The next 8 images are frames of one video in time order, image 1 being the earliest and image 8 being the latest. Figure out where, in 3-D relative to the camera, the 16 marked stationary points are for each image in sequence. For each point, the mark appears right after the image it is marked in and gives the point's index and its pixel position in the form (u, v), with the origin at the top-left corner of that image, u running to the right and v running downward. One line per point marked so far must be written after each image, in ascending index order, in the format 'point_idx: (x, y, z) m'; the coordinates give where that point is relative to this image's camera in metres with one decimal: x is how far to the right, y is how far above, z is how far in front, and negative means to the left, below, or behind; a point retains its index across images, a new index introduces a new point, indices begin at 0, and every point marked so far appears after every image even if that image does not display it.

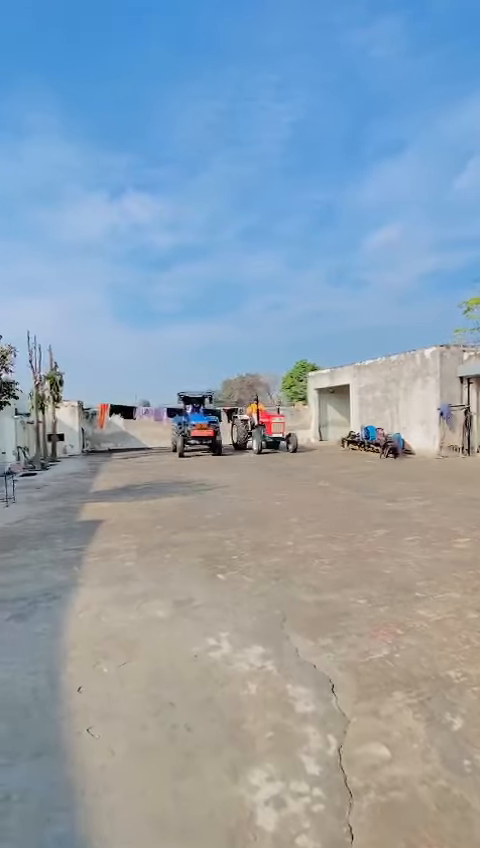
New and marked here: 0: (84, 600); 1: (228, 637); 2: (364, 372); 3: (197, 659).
0: (-1.3, -1.5, +3.4) m
1: (-0.1, -1.5, +2.7) m
2: (+5.1, +2.2, +16.4) m
3: (-0.3, -1.5, +2.5) m
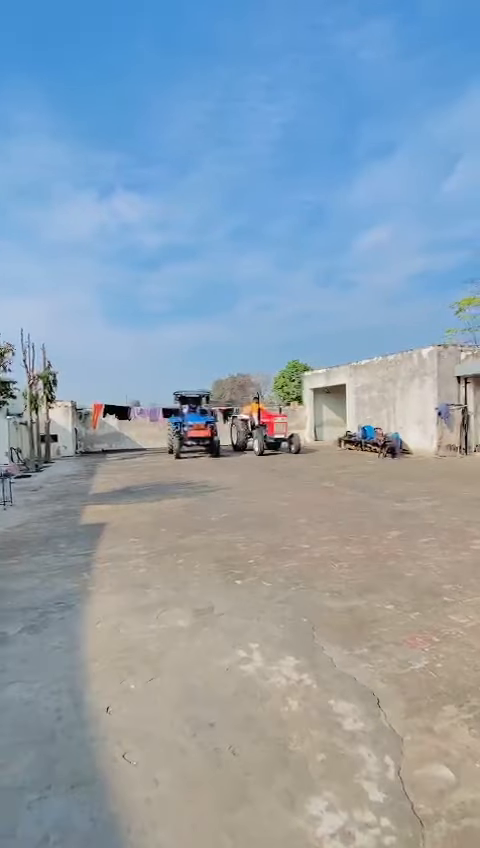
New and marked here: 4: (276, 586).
0: (-1.1, -1.5, +3.2) m
1: (+0.1, -1.5, +2.6) m
2: (+4.9, +2.2, +16.4) m
3: (-0.1, -1.5, +2.4) m
4: (+0.3, -1.4, +3.6) m
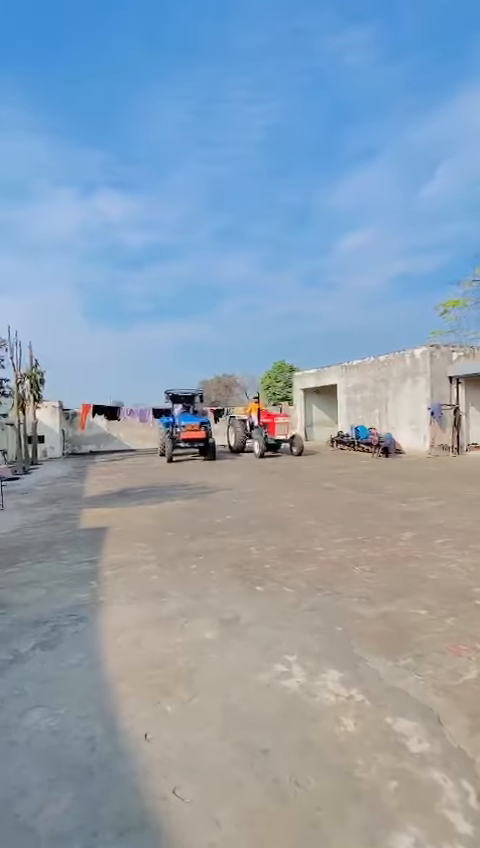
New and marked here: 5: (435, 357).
0: (-0.9, -1.5, +3.0) m
1: (+0.4, -1.4, +2.4) m
2: (+4.6, +2.2, +16.4) m
3: (+0.2, -1.5, +2.2) m
4: (+0.5, -1.4, +3.4) m
5: (+6.5, +2.3, +13.3) m
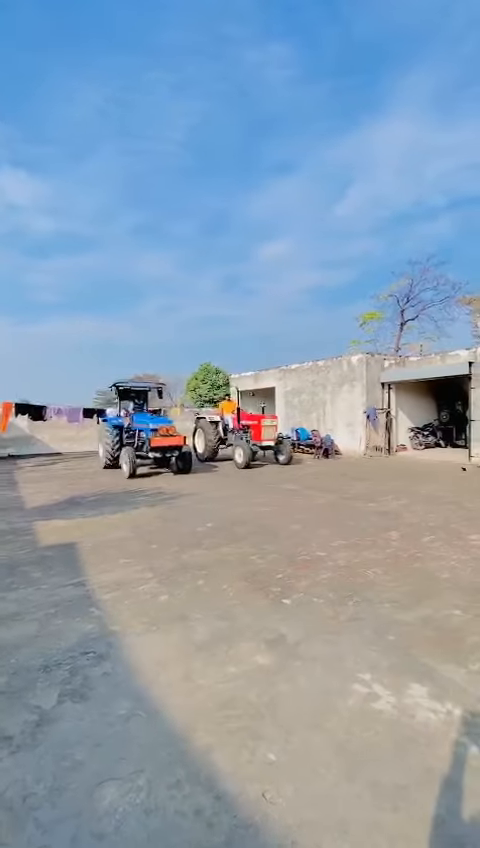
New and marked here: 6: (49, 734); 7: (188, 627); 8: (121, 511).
0: (-0.6, -1.5, +2.6) m
1: (+0.8, -1.5, +2.3) m
2: (+2.1, +2.1, +16.8) m
3: (+0.6, -1.5, +2.0) m
4: (+0.7, -1.5, +3.3) m
5: (+4.7, +2.1, +14.2) m
6: (-0.9, -1.5, +1.9) m
7: (-0.4, -1.5, +2.9) m
8: (-2.0, -1.4, +6.6) m
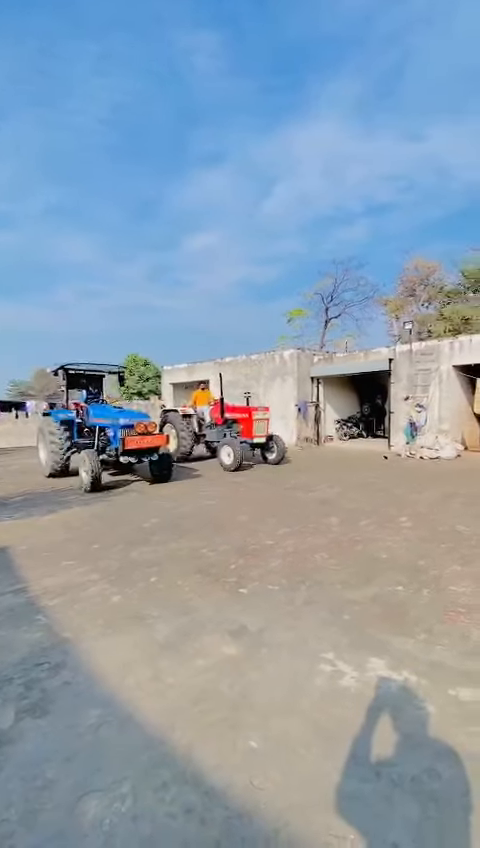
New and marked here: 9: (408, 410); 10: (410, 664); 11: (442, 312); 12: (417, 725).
0: (-0.8, -1.4, +2.5) m
1: (+0.6, -1.4, +2.4) m
2: (-0.7, +2.4, +16.9) m
3: (+0.5, -1.4, +2.1) m
4: (+0.4, -1.4, +3.4) m
5: (+2.3, +2.4, +14.8) m
6: (-1.0, -1.5, +1.8) m
7: (-0.6, -1.4, +2.8) m
8: (-2.9, -1.3, +6.2) m
9: (+5.0, +0.4, +12.0) m
10: (+1.0, -1.4, +2.4) m
11: (+9.4, +5.2, +18.5) m
12: (+0.8, -1.4, +1.9) m
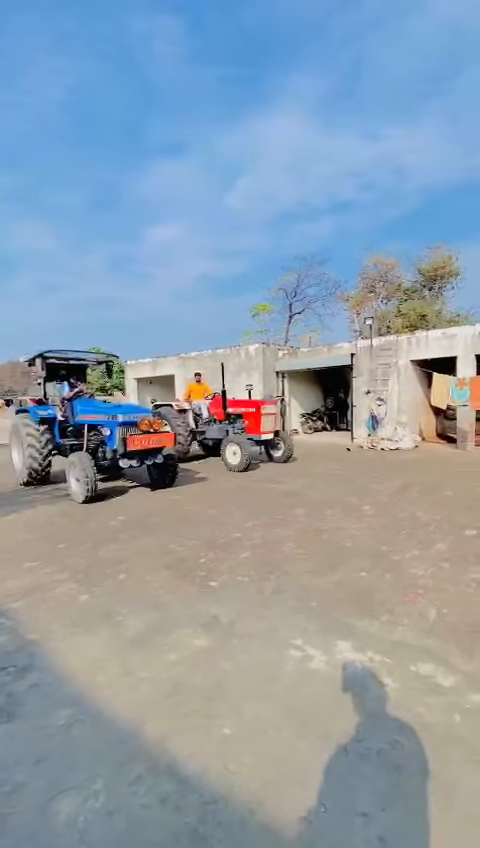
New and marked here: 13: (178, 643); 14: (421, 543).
0: (-1.0, -1.4, +2.4) m
1: (+0.4, -1.4, +2.5) m
2: (-2.2, +2.6, +16.8) m
3: (+0.4, -1.4, +2.2) m
4: (+0.1, -1.3, +3.4) m
5: (+1.0, +2.6, +14.9) m
6: (-1.1, -1.5, +1.7) m
7: (-0.9, -1.4, +2.8) m
8: (-3.4, -1.3, +5.9) m
9: (+4.0, +0.6, +12.4) m
10: (+0.8, -1.4, +2.5) m
11: (+7.7, +5.6, +19.2) m
12: (+0.7, -1.4, +2.0) m
13: (-0.4, -1.4, +2.5) m
14: (+1.9, -1.2, +4.2) m
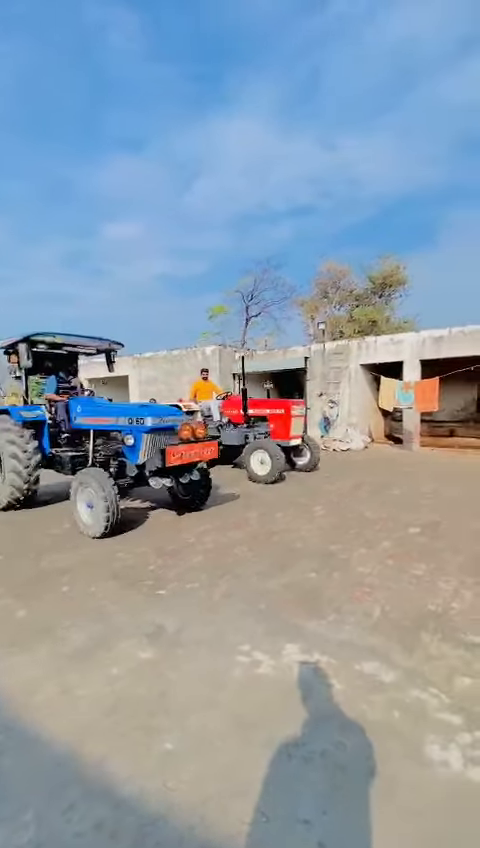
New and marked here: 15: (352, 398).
0: (-1.3, -1.4, +2.3) m
1: (+0.1, -1.4, +2.5) m
2: (-4.0, +2.5, +16.4) m
3: (+0.1, -1.4, +2.2) m
4: (-0.3, -1.4, +3.4) m
5: (-0.7, +2.6, +14.9) m
6: (-1.4, -1.5, +1.5) m
7: (-1.2, -1.4, +2.6) m
8: (-4.0, -1.3, +5.5) m
9: (+2.6, +0.6, +12.7) m
10: (+0.5, -1.4, +2.5) m
11: (+5.6, +5.5, +19.9) m
12: (+0.4, -1.4, +2.0) m
13: (-0.7, -1.4, +2.4) m
14: (+1.4, -1.3, +4.3) m
15: (+3.5, +0.8, +12.3) m
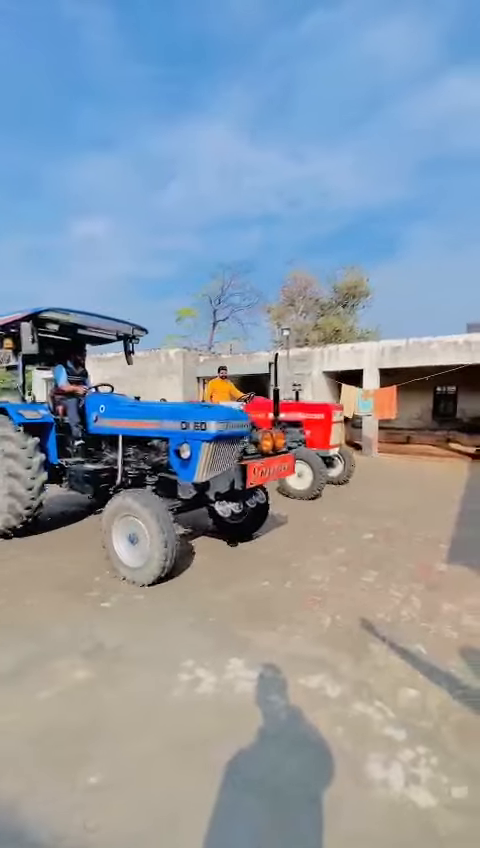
0: (-1.6, -1.4, +2.0) m
1: (-0.2, -1.4, +2.3) m
2: (-5.4, +2.4, +15.9) m
3: (-0.2, -1.4, +2.0) m
4: (-0.7, -1.4, +3.2) m
5: (-2.0, +2.4, +14.7) m
6: (-1.6, -1.5, +1.3) m
7: (-1.5, -1.4, +2.4) m
8: (-4.6, -1.3, +5.0) m
9: (+1.5, +0.4, +12.8) m
10: (+0.2, -1.4, +2.4) m
11: (+3.9, +5.2, +20.2) m
12: (+0.1, -1.4, +1.9) m
13: (-1.1, -1.4, +2.2) m
14: (+0.9, -1.3, +4.3) m
15: (+2.3, +0.6, +12.4) m
